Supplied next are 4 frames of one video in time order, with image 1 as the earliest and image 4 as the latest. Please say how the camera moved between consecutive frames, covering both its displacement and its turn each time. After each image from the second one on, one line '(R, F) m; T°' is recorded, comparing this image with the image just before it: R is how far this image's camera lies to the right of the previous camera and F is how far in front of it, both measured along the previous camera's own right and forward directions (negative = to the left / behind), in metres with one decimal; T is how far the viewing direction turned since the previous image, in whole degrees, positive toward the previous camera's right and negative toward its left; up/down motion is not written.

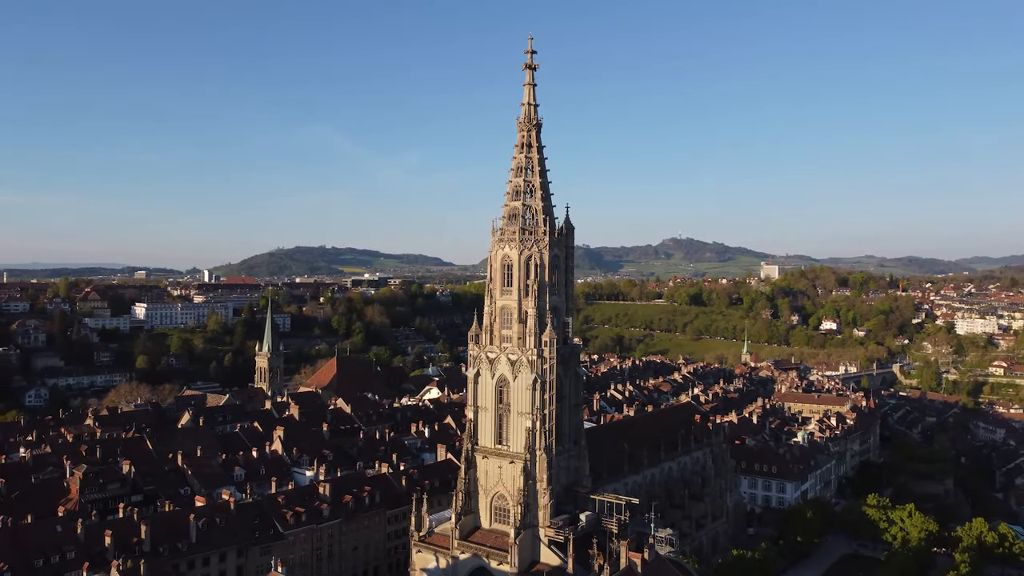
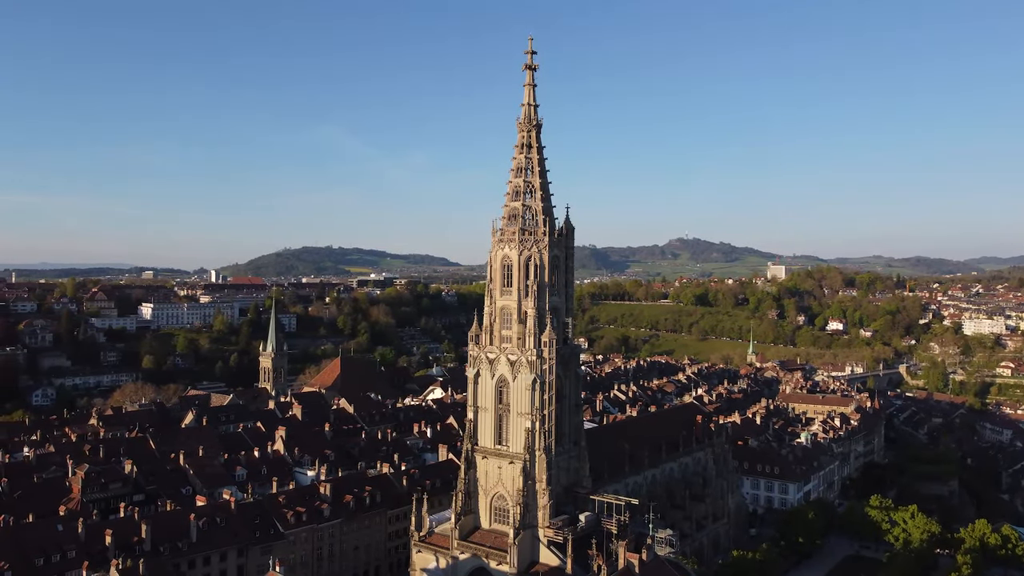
(+0.4, 0.0) m; 0°
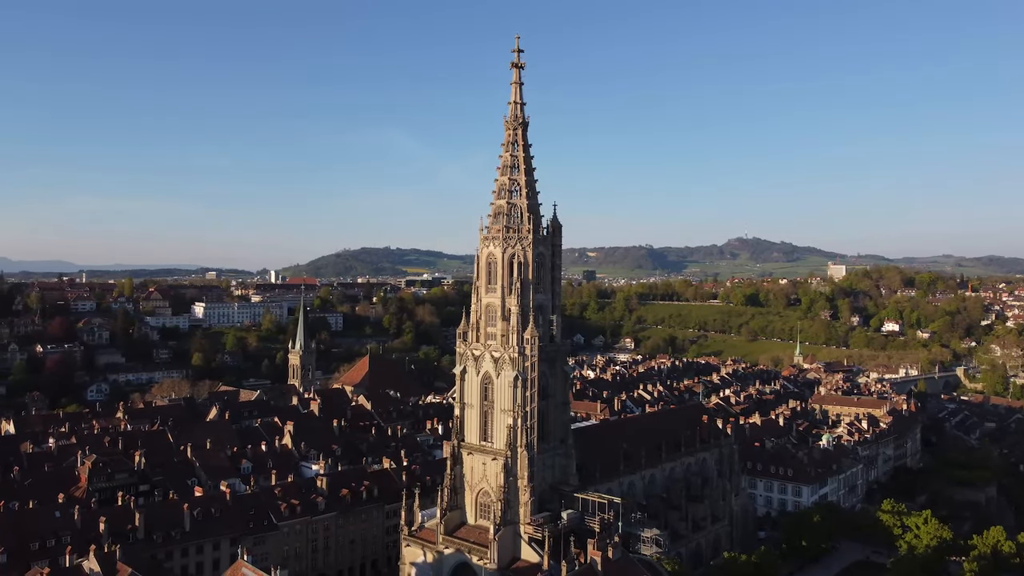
(+4.5, -0.1) m; -4°
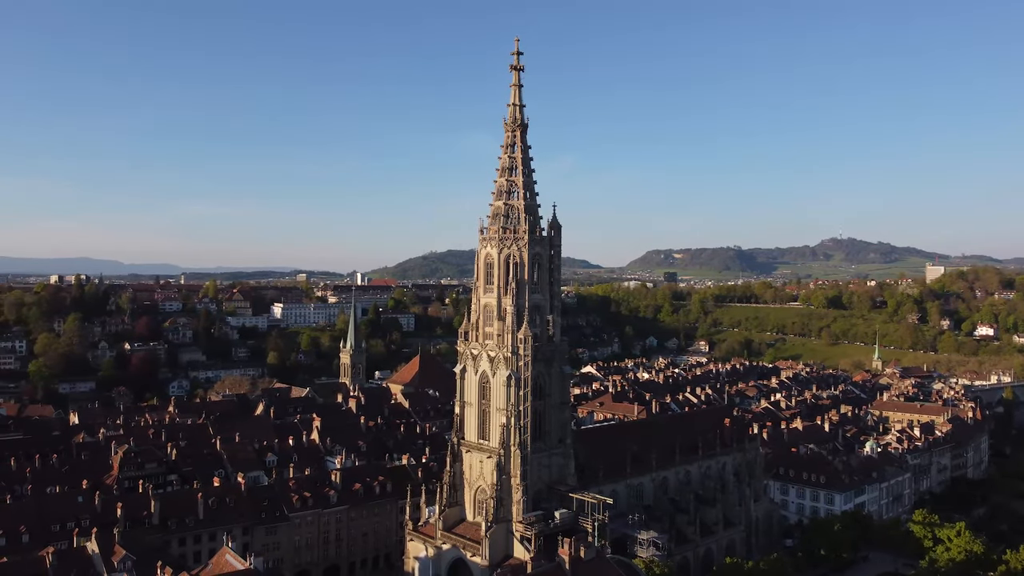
(+5.6, -0.1) m; -6°
